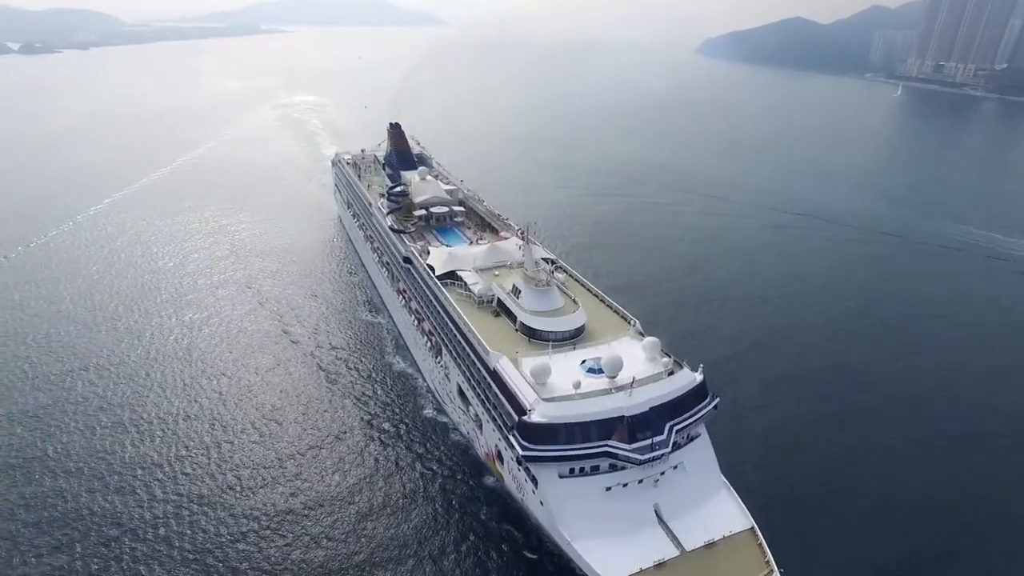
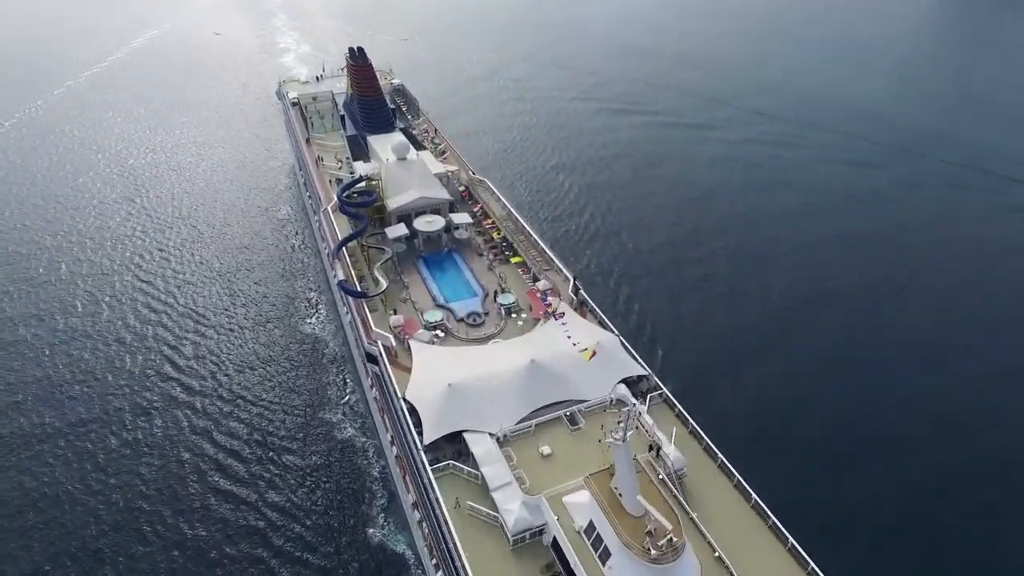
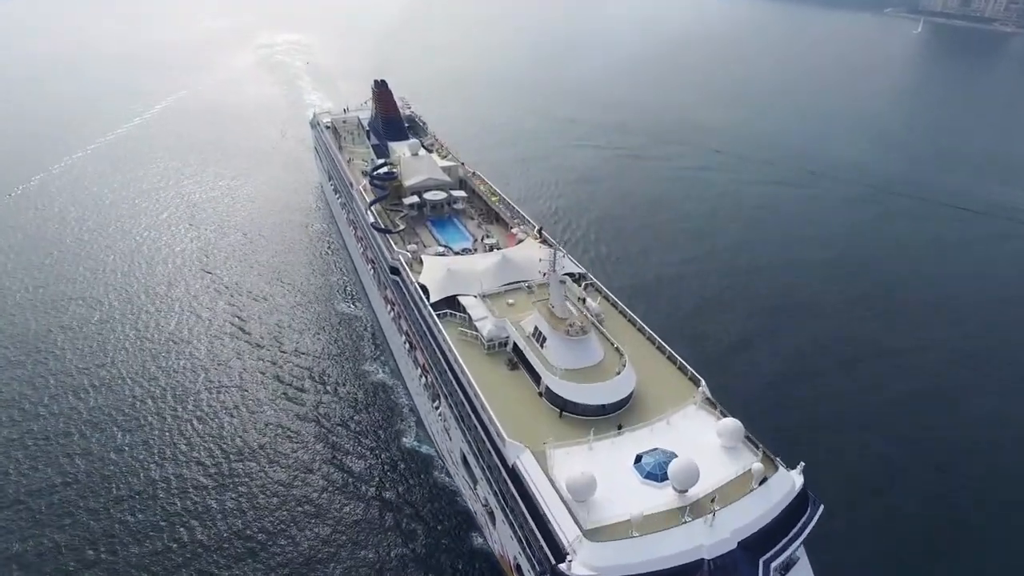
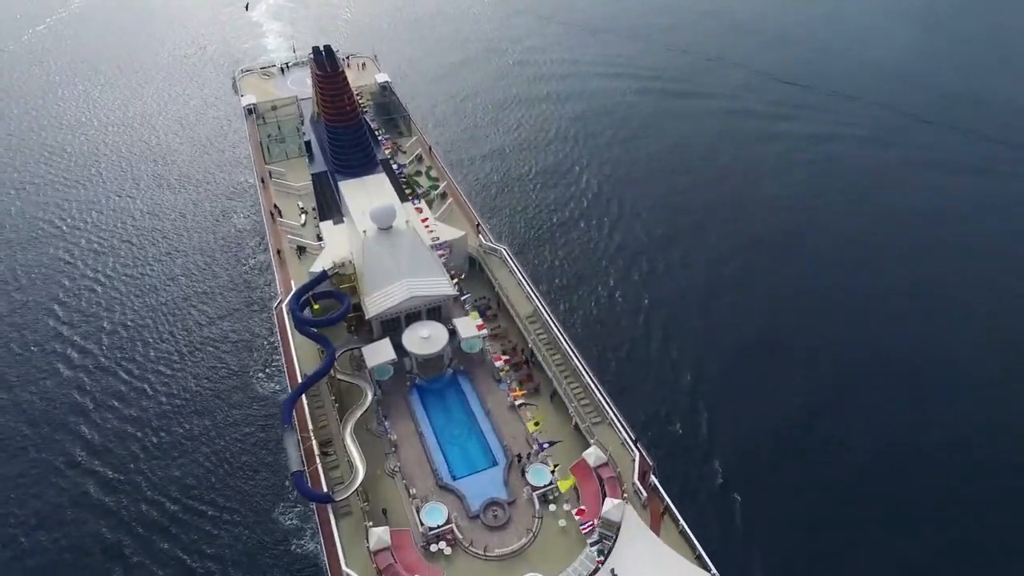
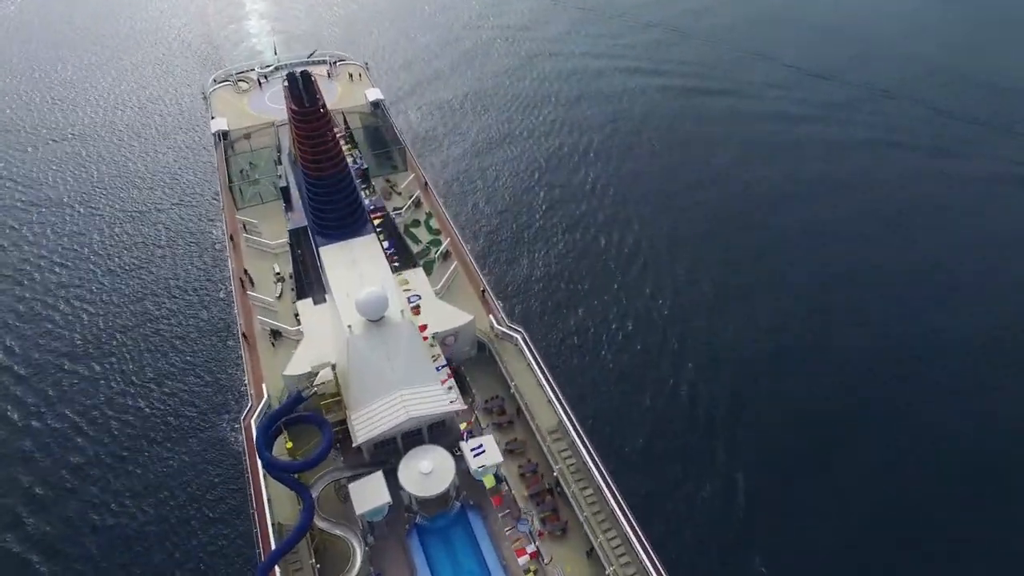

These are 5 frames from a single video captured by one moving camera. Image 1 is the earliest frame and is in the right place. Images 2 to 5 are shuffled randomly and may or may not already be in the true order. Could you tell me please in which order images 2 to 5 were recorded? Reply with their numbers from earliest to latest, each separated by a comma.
3, 2, 4, 5
